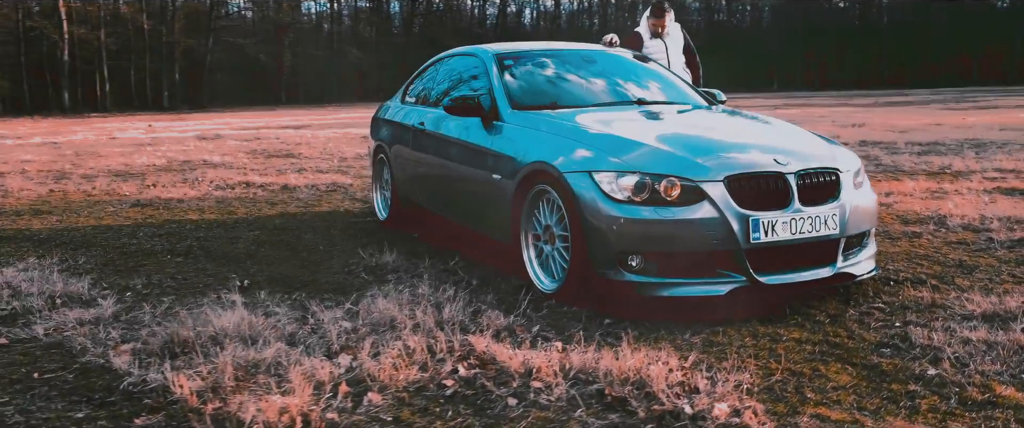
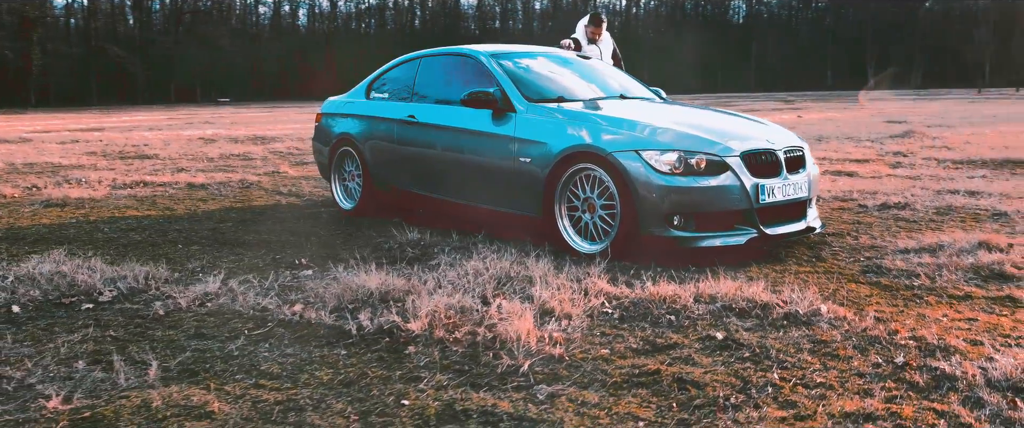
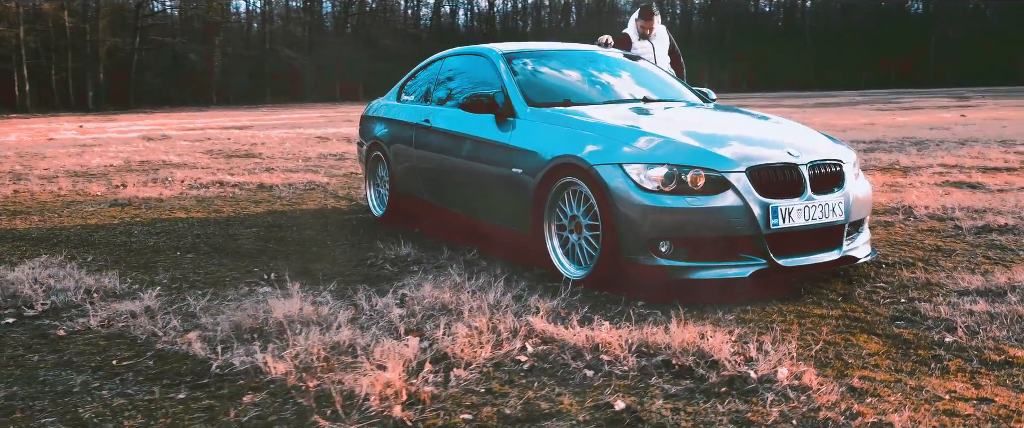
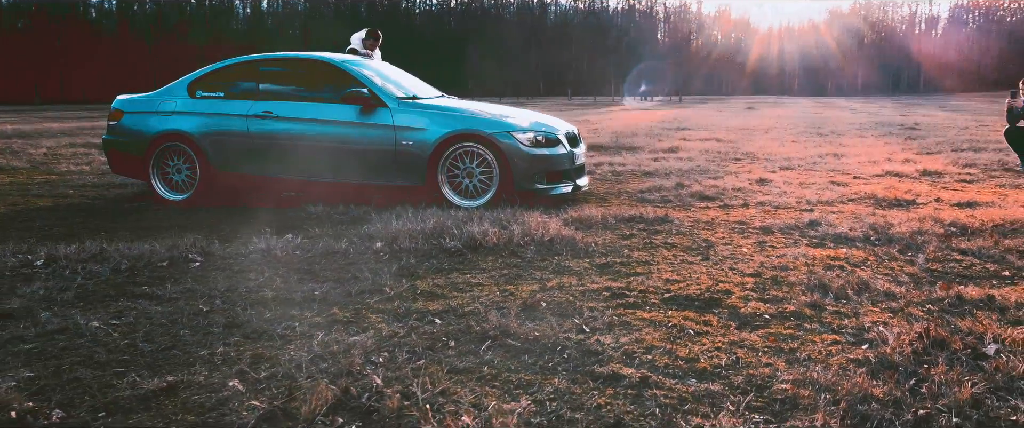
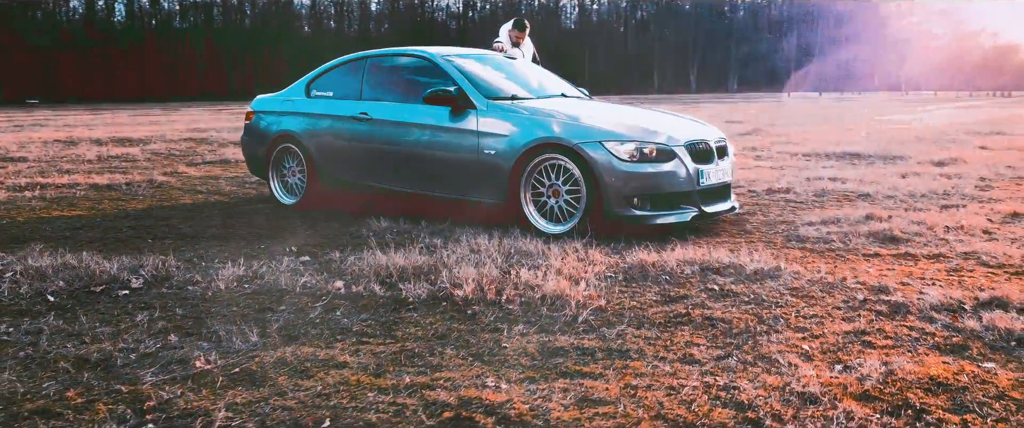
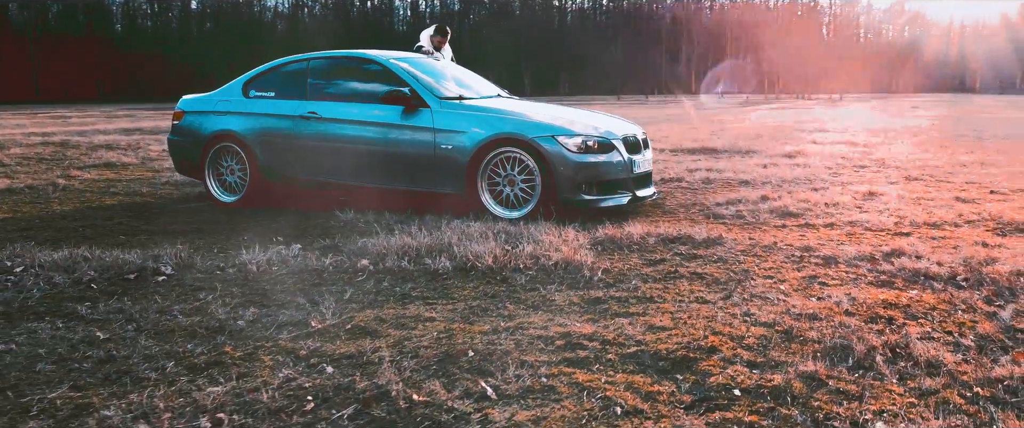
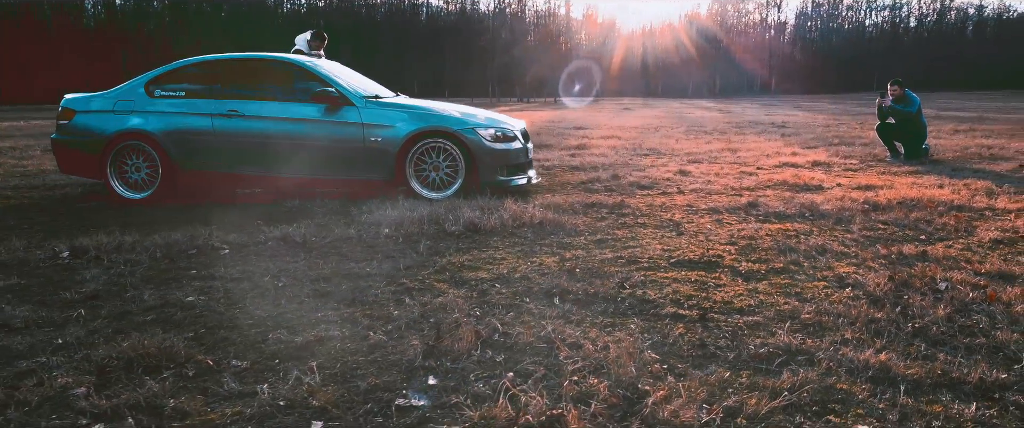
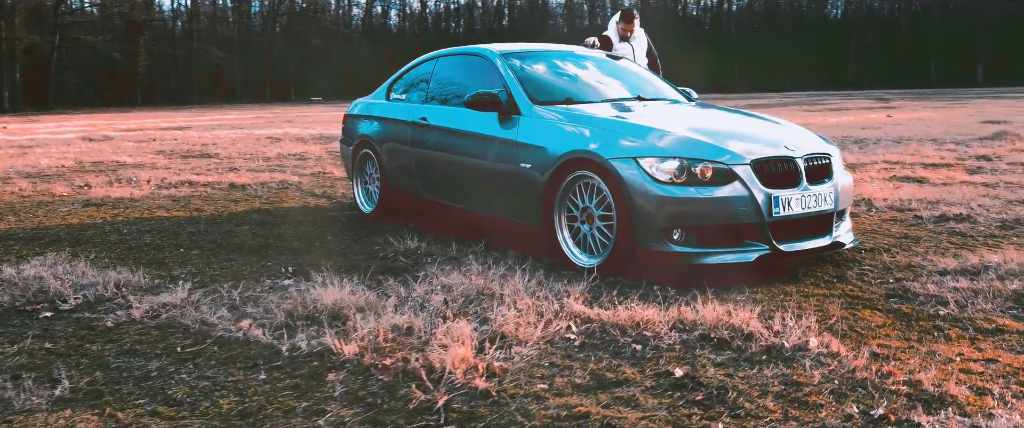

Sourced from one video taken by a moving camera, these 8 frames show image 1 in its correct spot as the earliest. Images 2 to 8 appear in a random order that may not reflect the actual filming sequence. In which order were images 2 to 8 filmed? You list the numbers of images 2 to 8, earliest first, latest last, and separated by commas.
3, 8, 2, 5, 6, 4, 7
